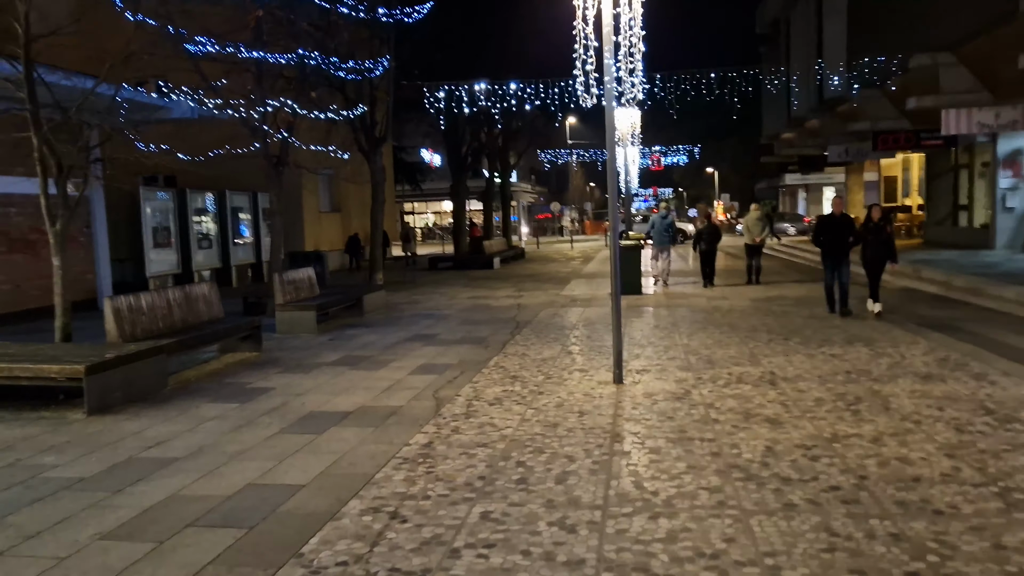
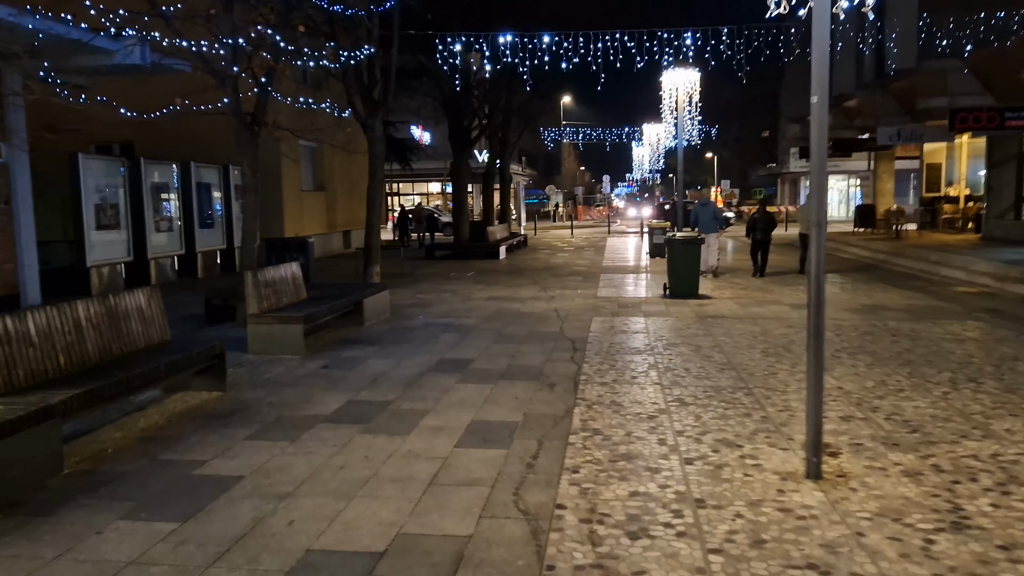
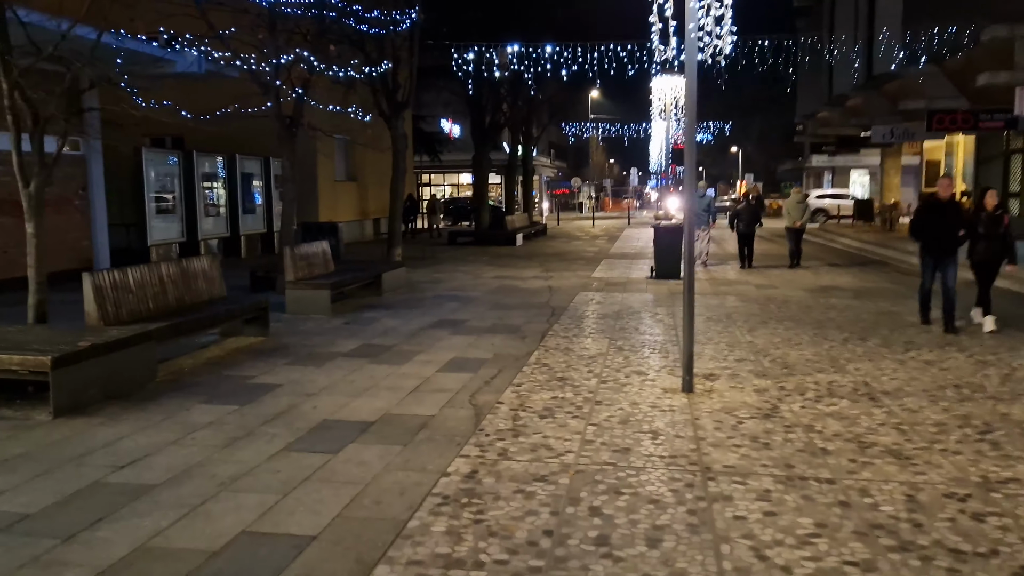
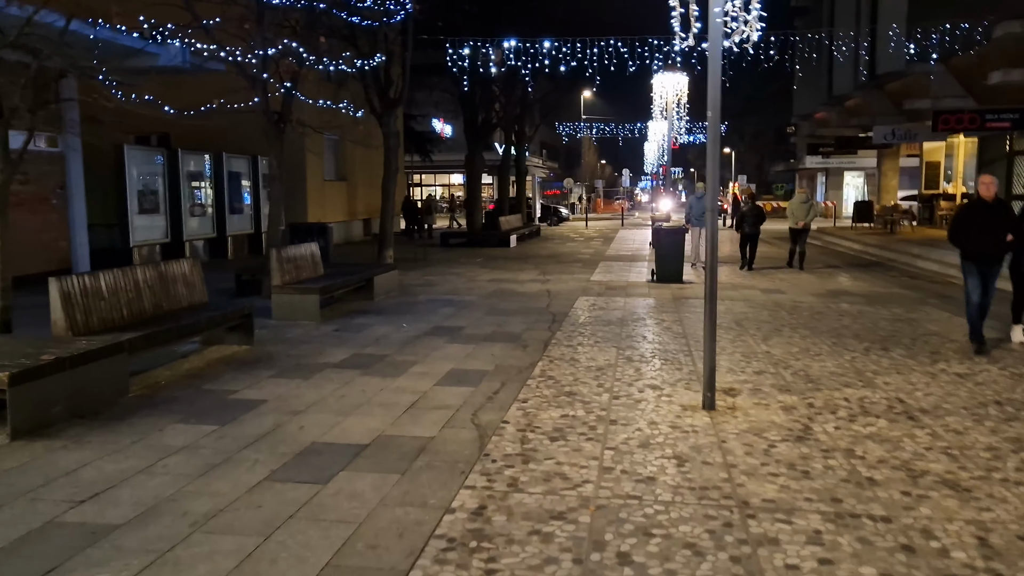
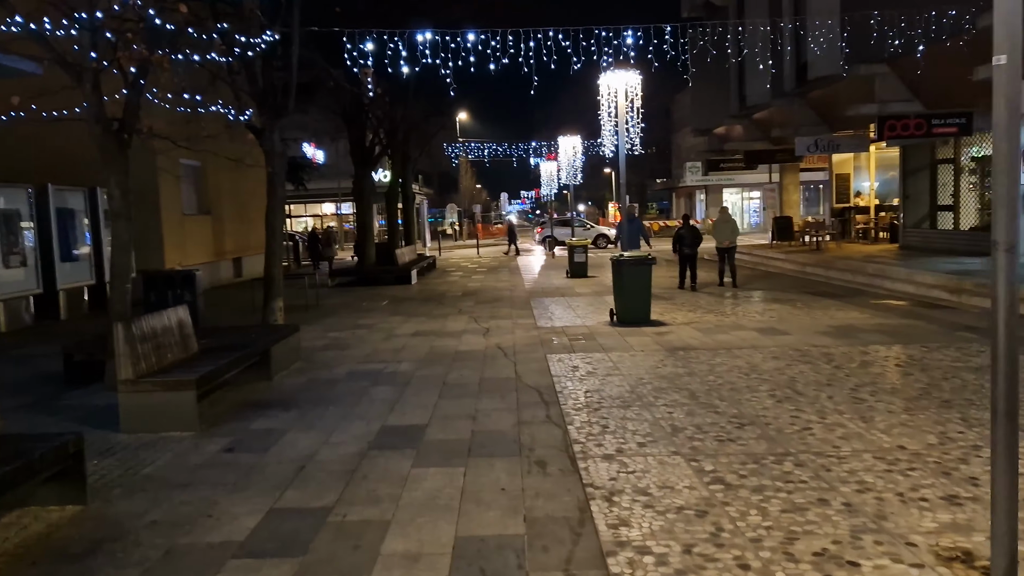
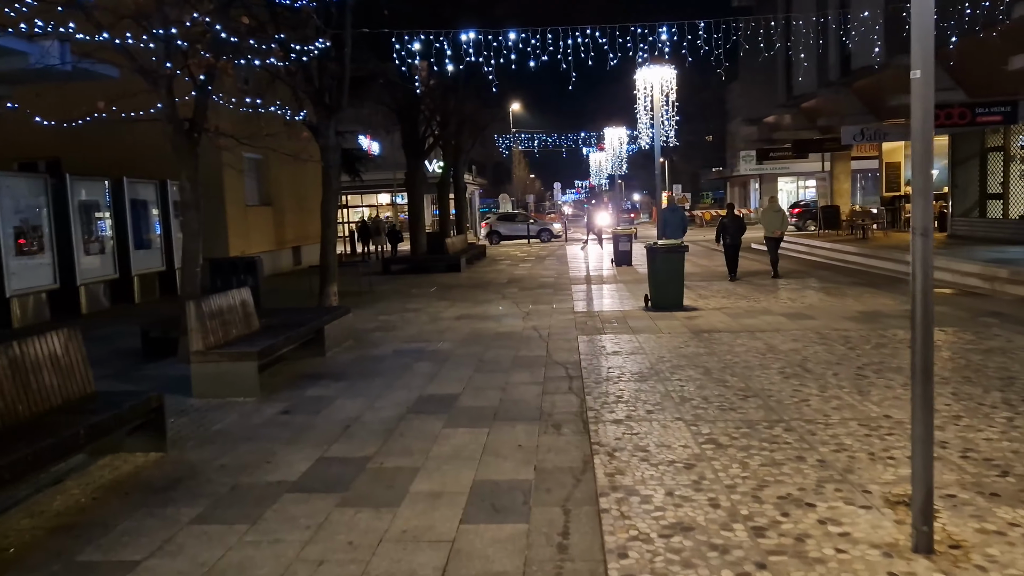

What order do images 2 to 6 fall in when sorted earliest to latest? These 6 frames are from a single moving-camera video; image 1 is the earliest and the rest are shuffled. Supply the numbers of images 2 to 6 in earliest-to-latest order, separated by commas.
3, 4, 2, 6, 5
